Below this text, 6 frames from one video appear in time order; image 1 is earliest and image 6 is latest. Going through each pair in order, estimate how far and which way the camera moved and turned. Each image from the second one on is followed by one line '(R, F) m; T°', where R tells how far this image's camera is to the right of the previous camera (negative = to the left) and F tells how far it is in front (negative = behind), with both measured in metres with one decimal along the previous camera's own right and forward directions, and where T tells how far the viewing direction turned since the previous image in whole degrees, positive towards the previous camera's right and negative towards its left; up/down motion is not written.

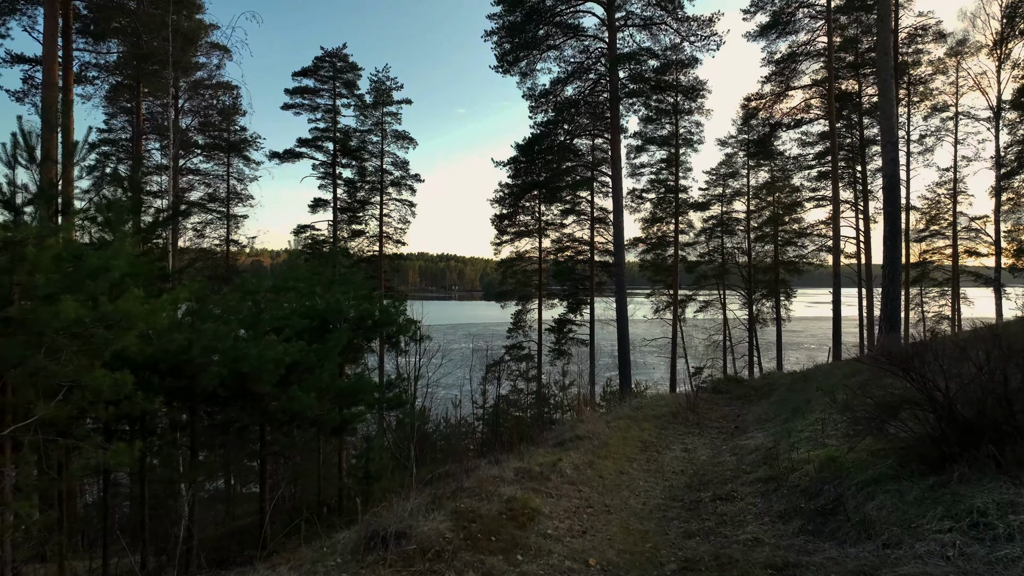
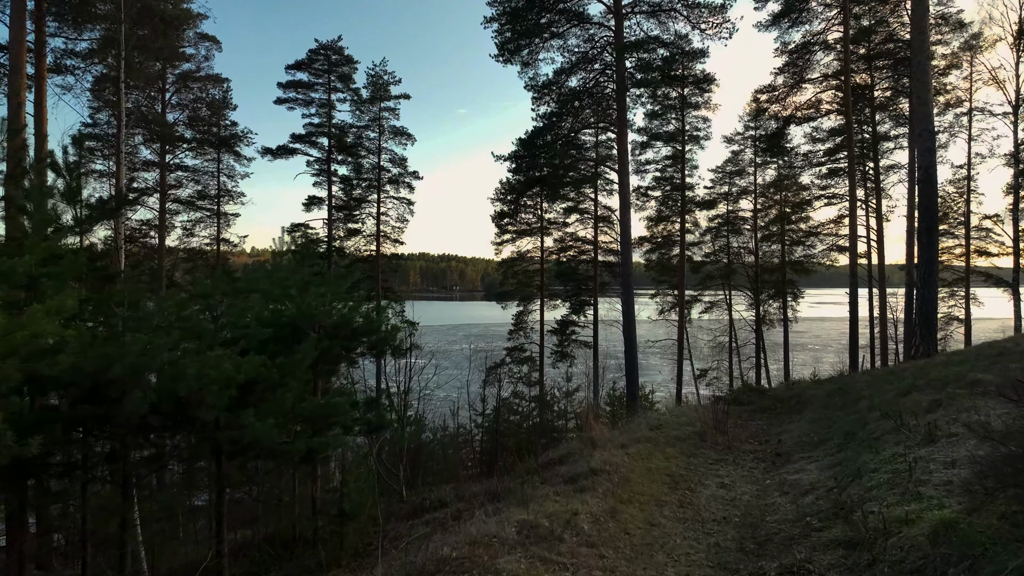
(0.0, +0.6) m; 0°
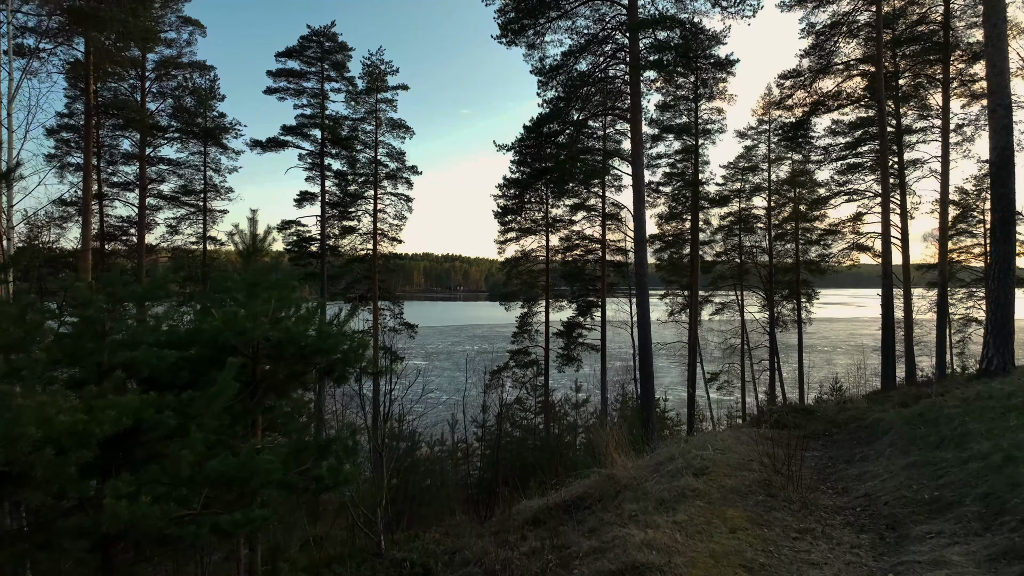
(0.0, +1.0) m; 0°
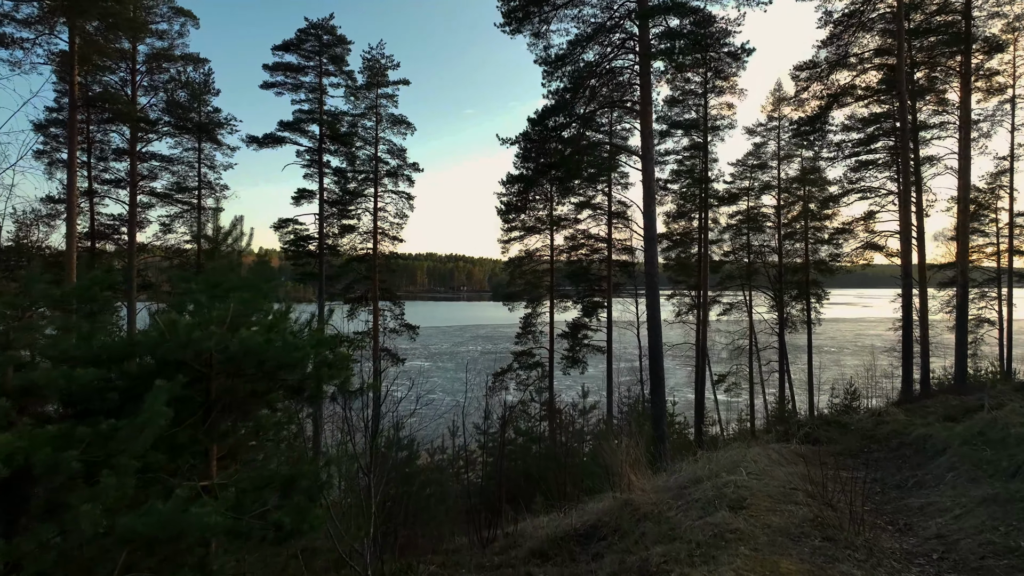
(0.0, +0.5) m; 0°
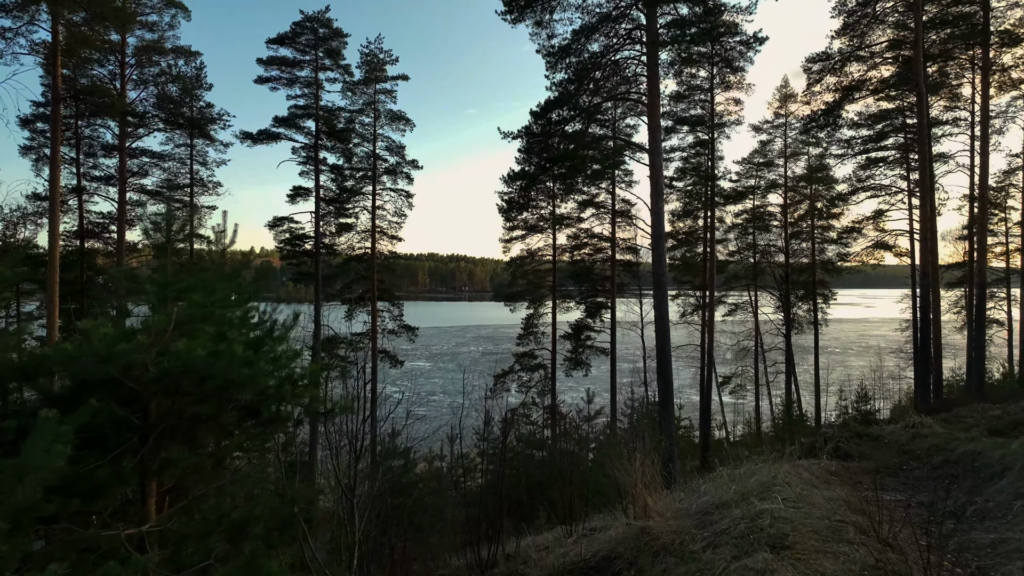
(0.0, +0.4) m; 0°
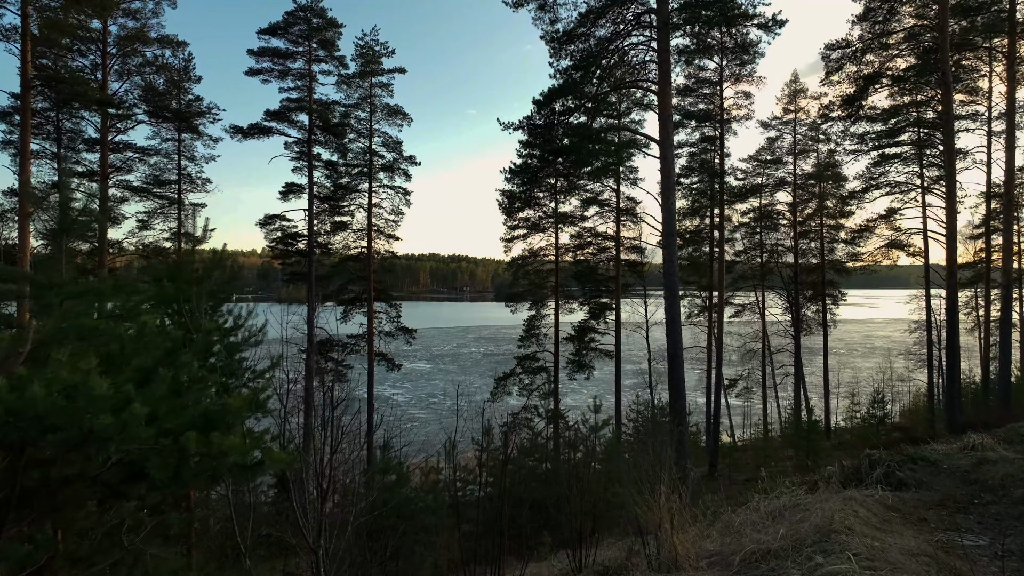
(0.0, +0.6) m; 0°
